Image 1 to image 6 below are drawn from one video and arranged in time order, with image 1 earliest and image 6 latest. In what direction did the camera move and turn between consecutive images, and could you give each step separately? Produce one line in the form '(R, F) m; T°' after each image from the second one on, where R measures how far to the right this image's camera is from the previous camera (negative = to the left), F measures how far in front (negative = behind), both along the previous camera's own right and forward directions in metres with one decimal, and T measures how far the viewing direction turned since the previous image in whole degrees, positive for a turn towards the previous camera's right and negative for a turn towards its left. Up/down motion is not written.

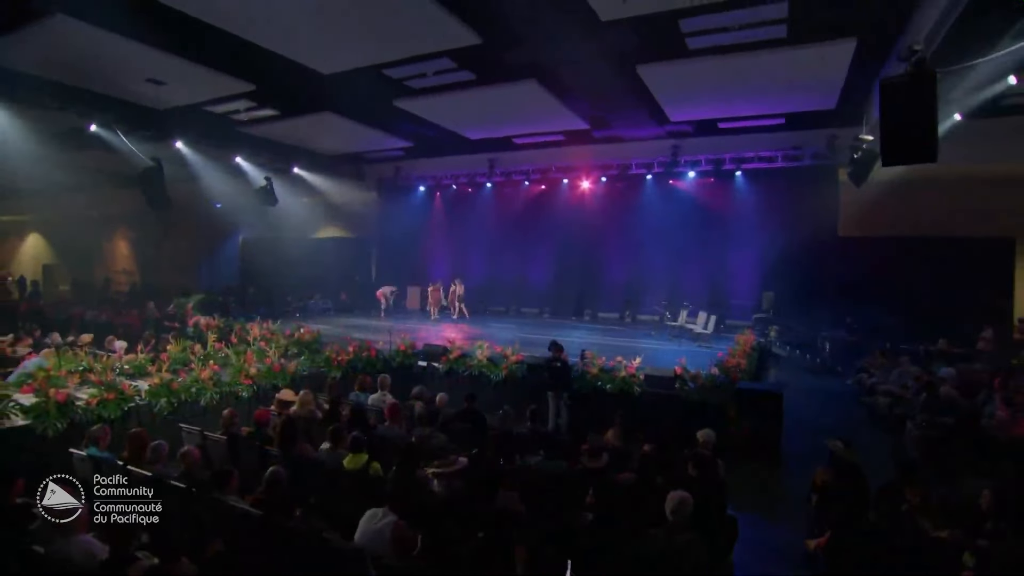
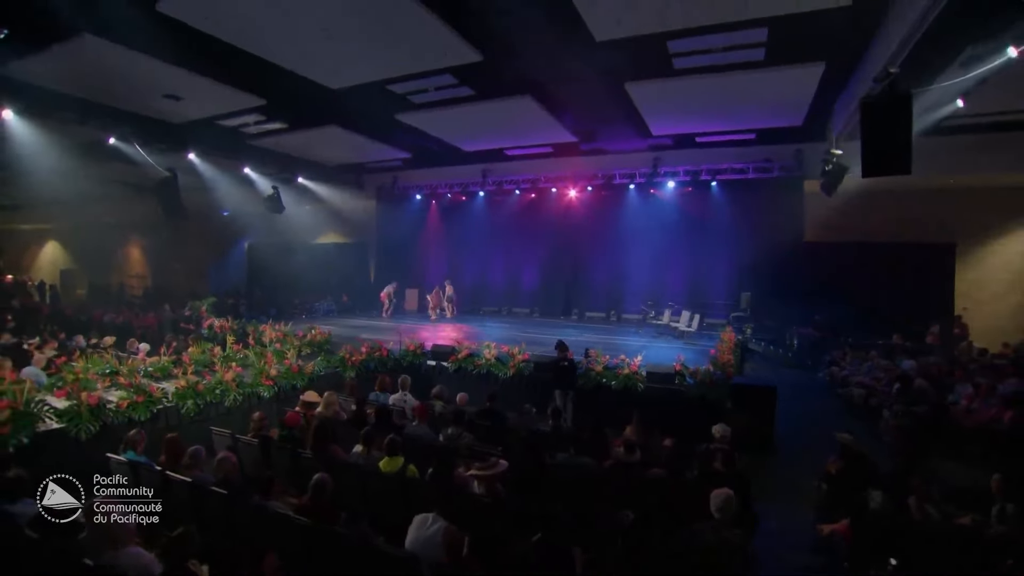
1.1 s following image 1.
(0.0, -0.4) m; 0°
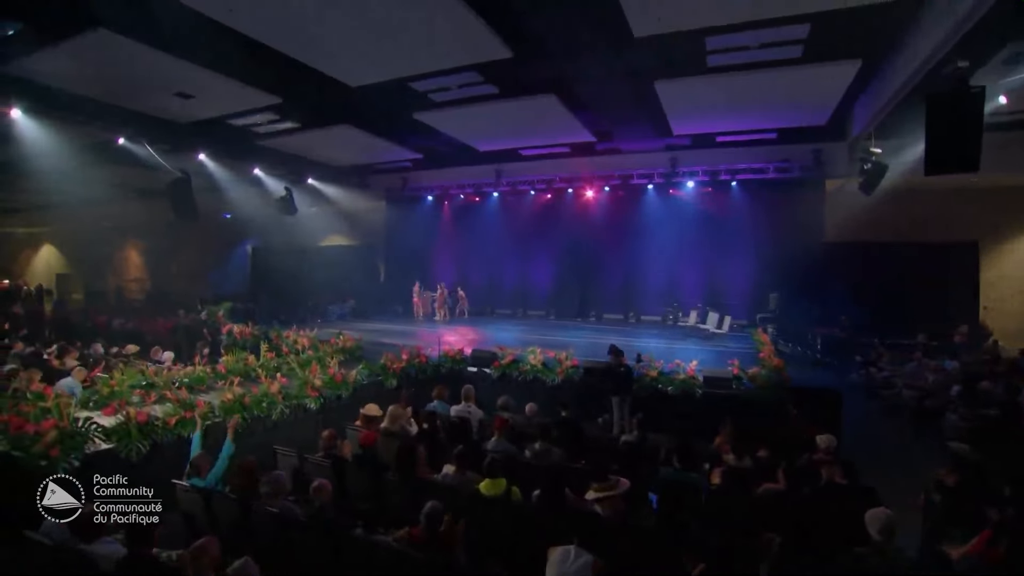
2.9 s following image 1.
(-0.8, +0.3) m; +1°
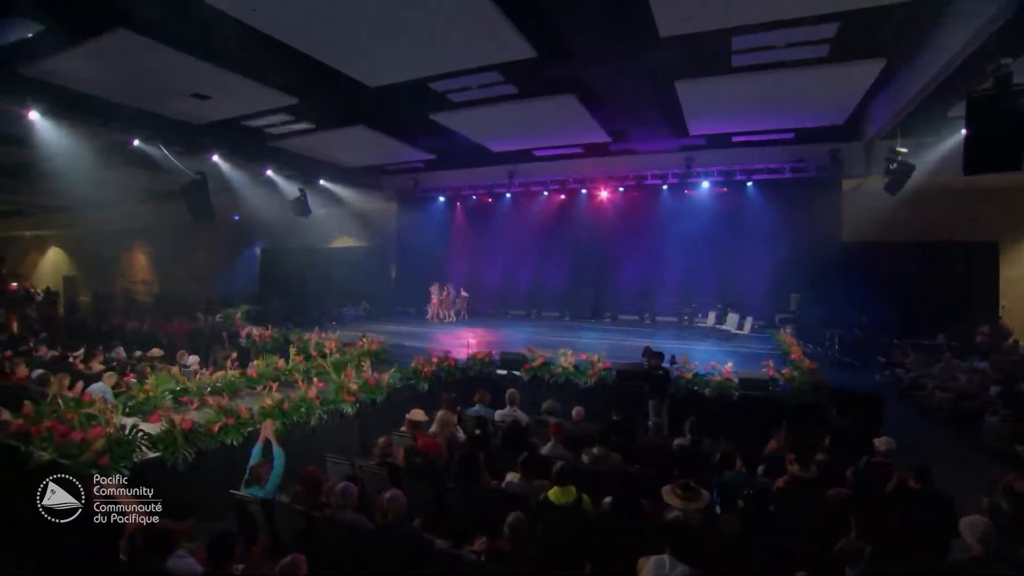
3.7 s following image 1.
(-0.5, +0.1) m; 0°
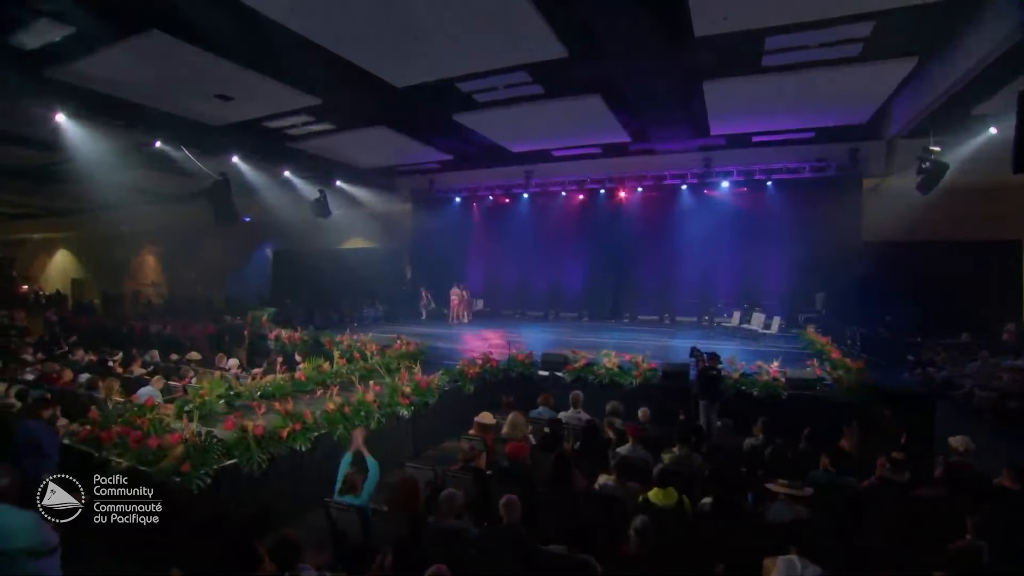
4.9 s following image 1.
(-0.7, 0.0) m; 0°
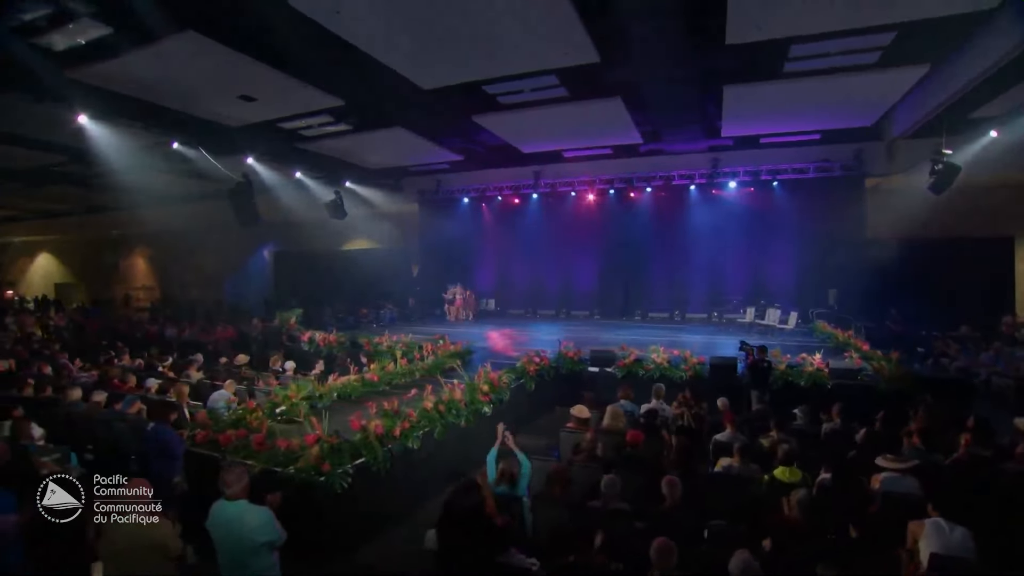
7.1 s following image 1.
(-1.1, -0.1) m; +3°
